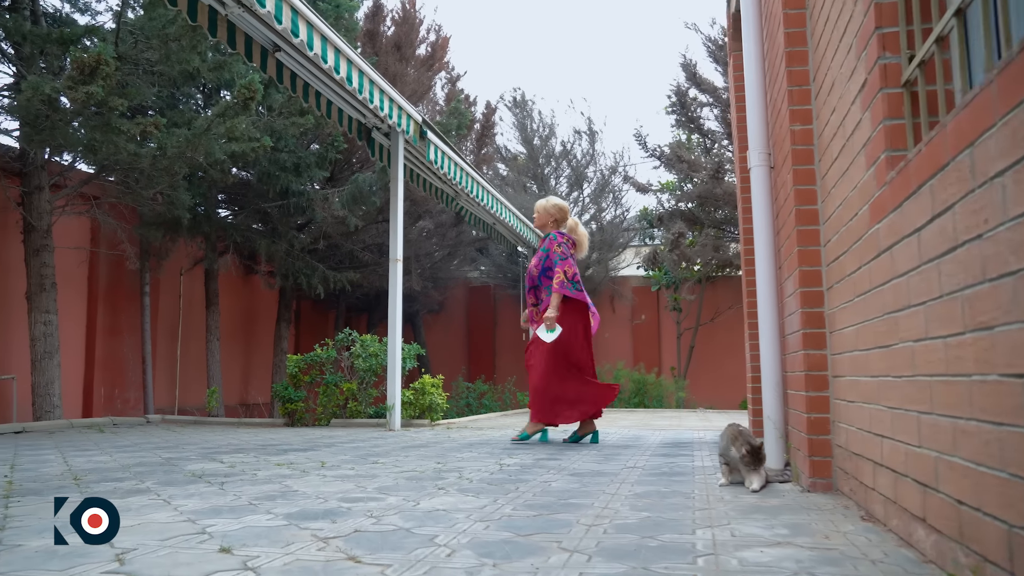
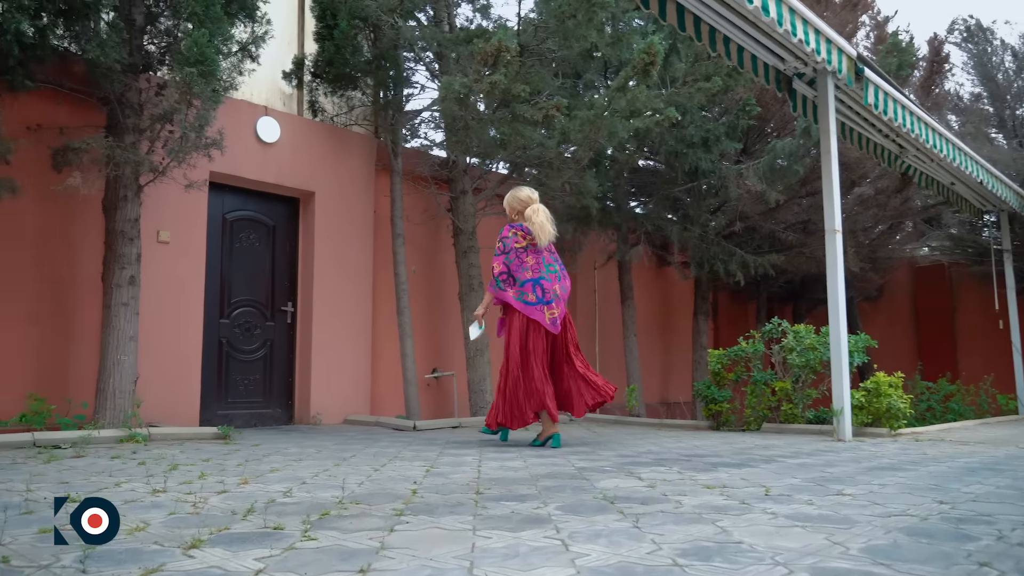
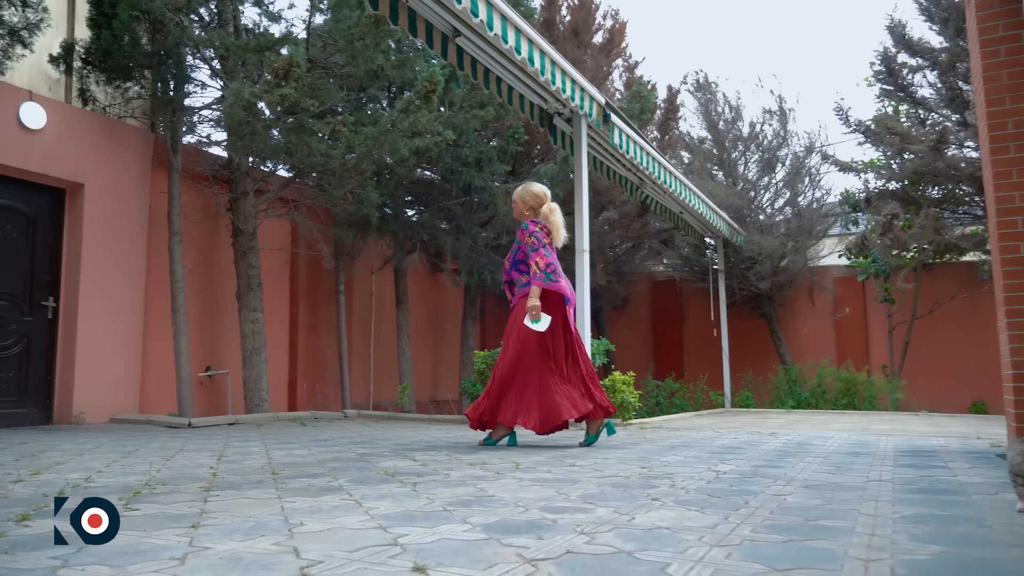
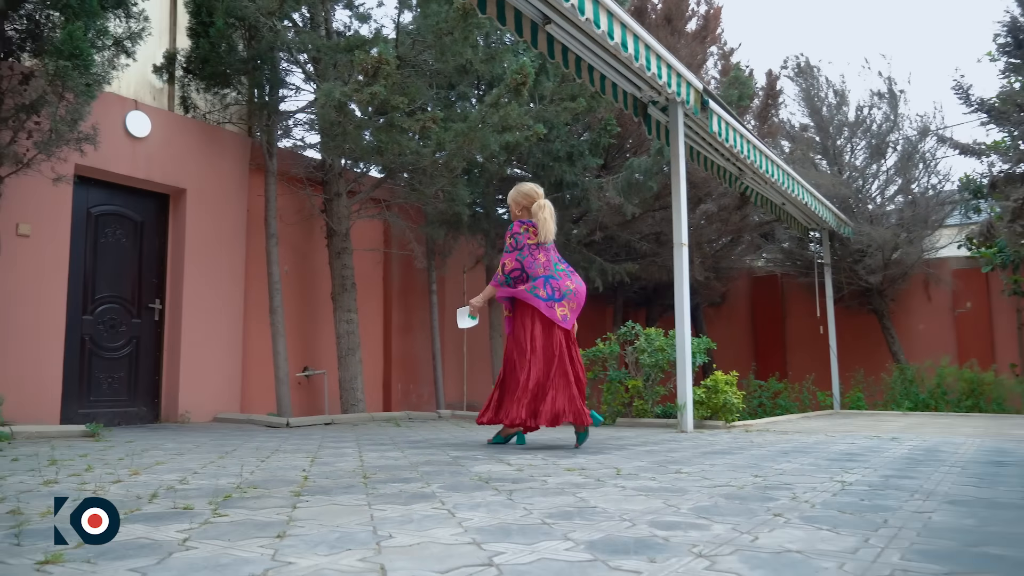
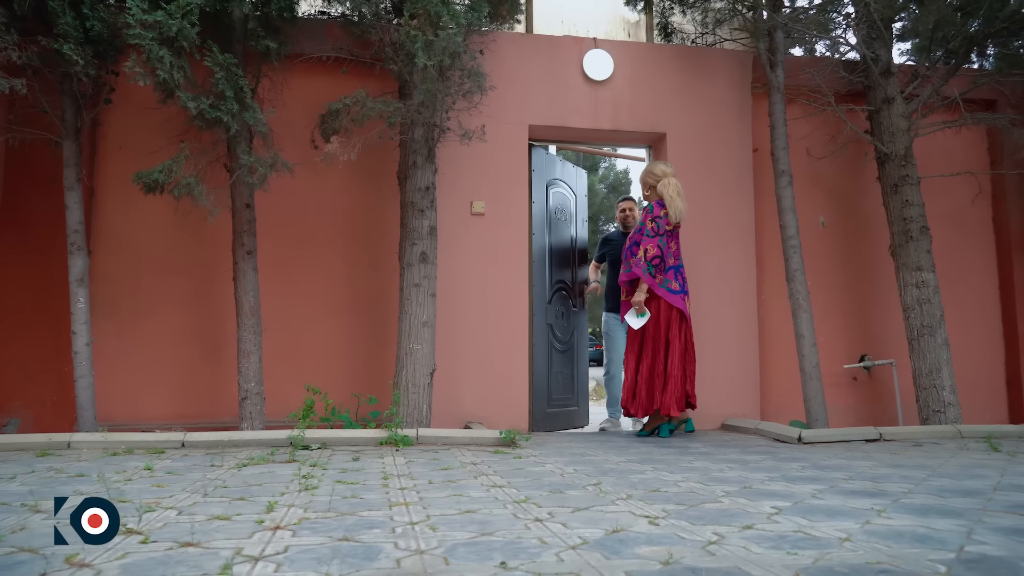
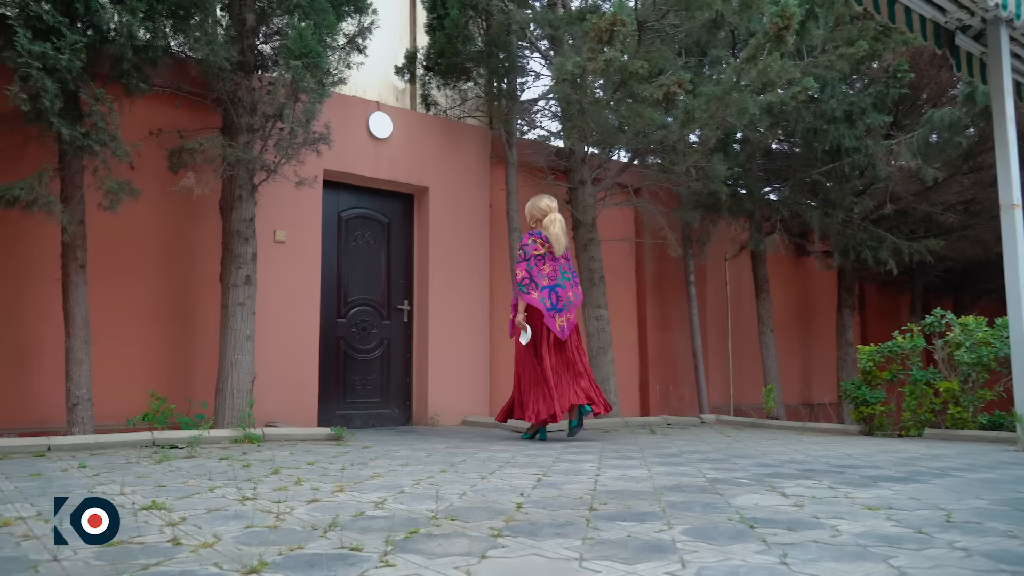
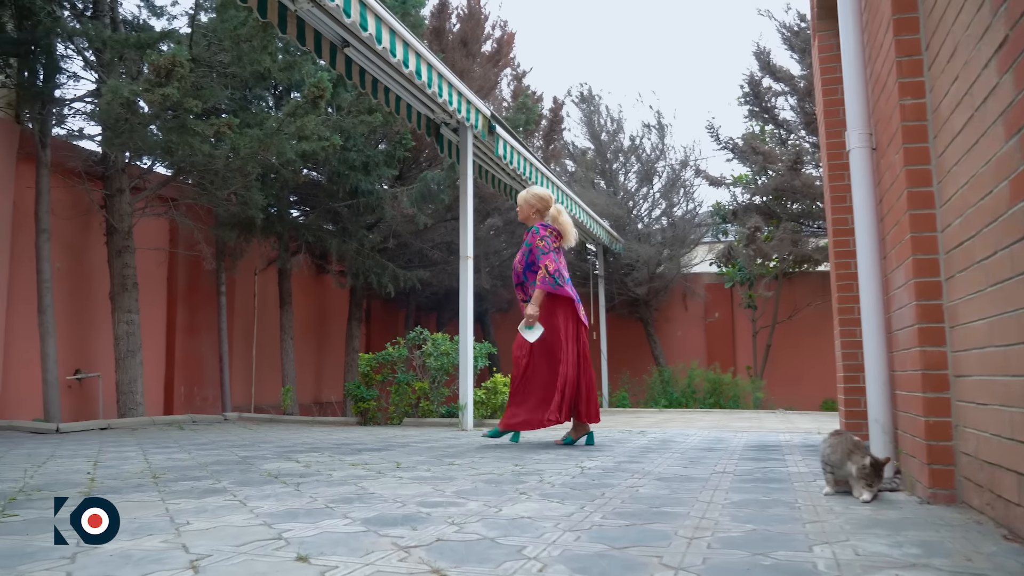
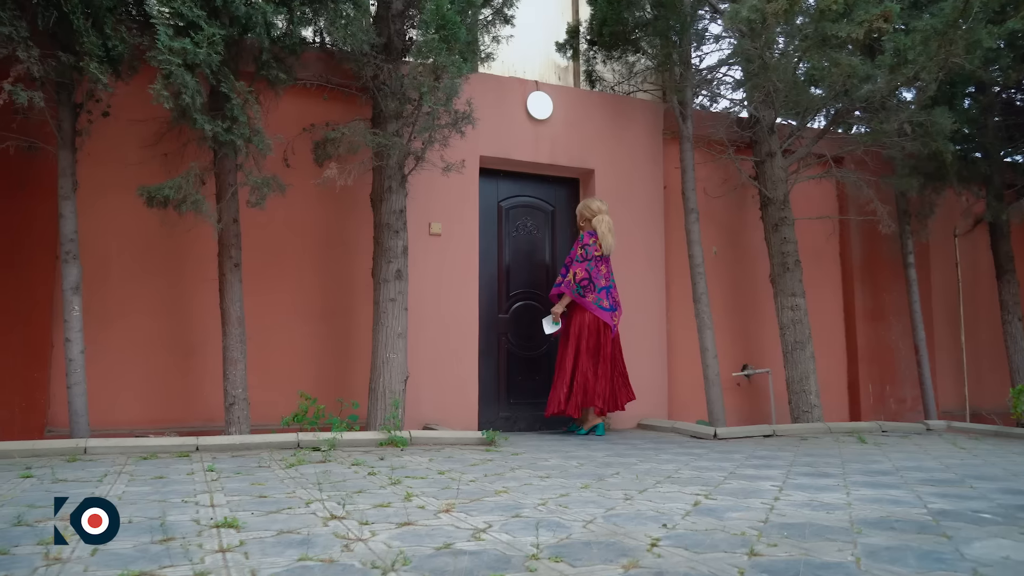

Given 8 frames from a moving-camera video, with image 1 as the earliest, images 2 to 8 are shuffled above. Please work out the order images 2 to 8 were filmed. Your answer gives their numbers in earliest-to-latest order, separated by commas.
7, 3, 4, 2, 6, 8, 5
